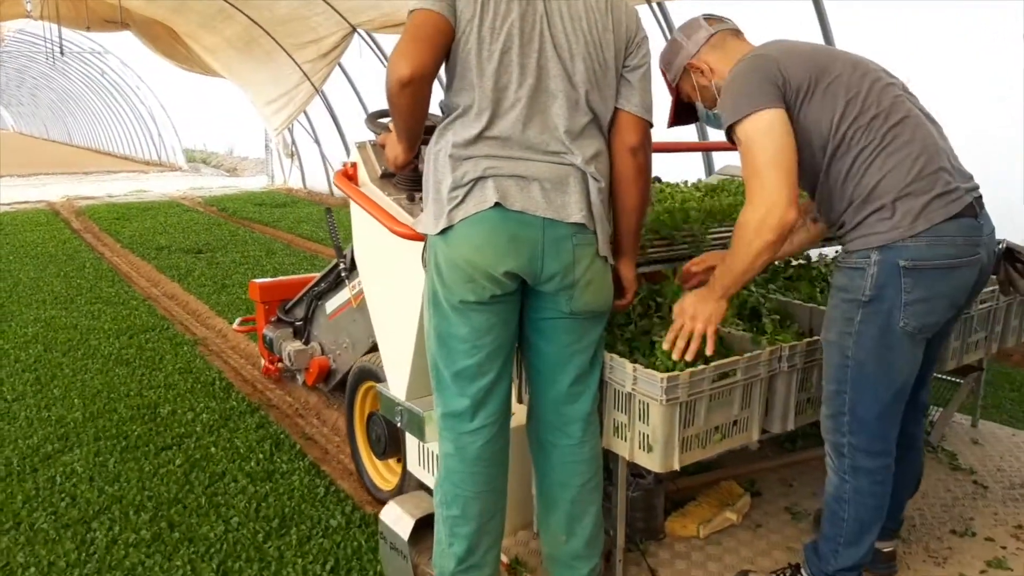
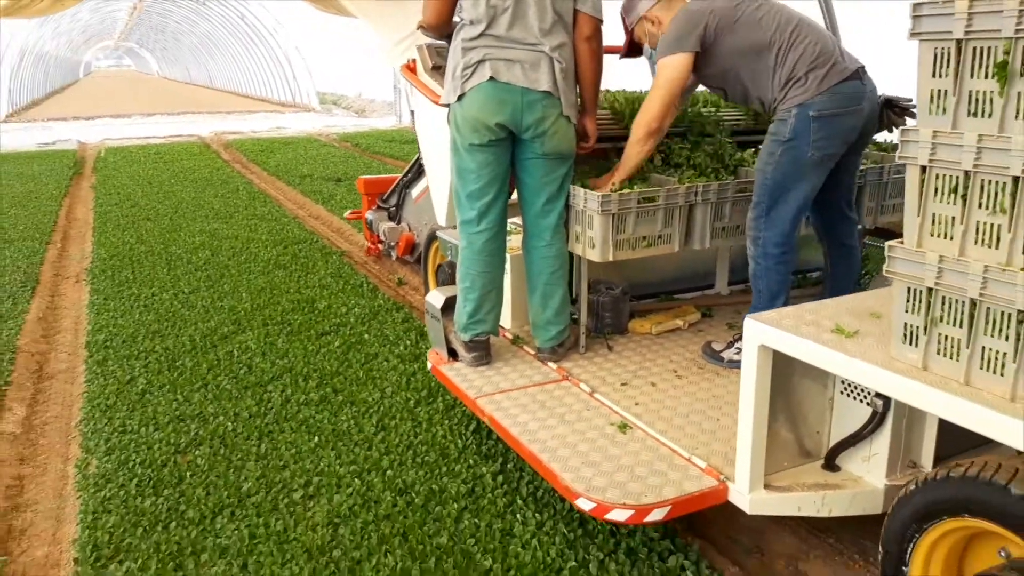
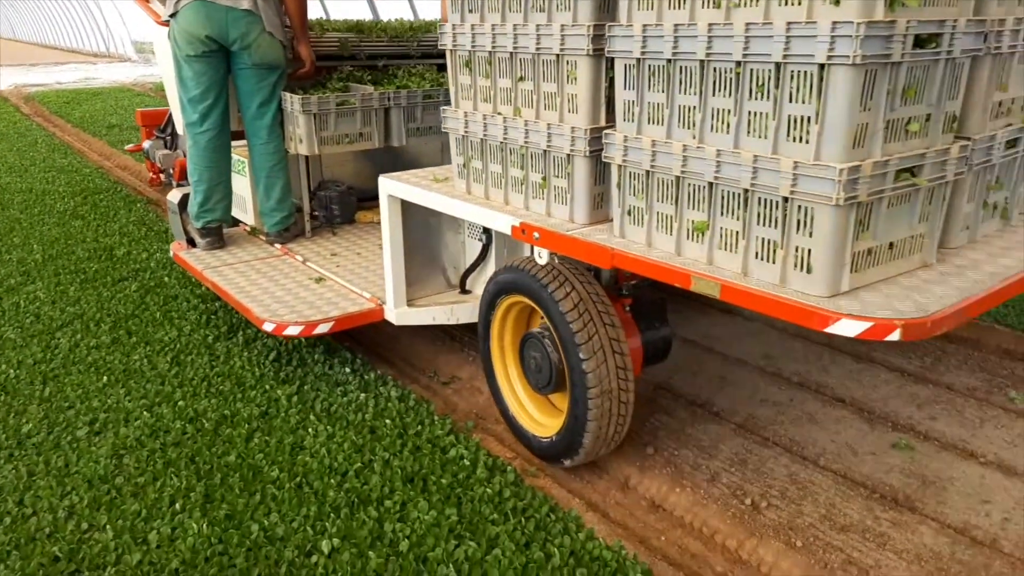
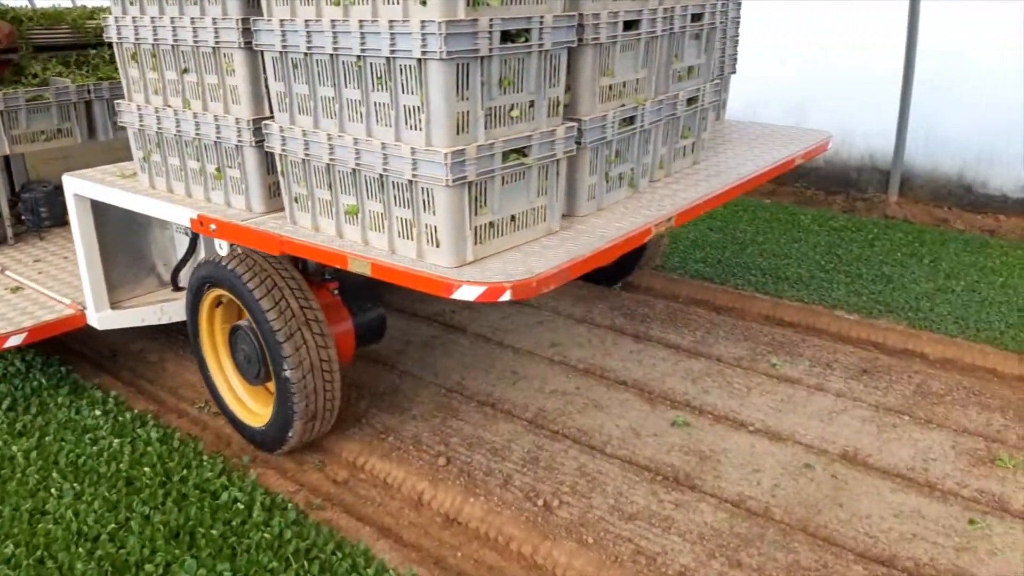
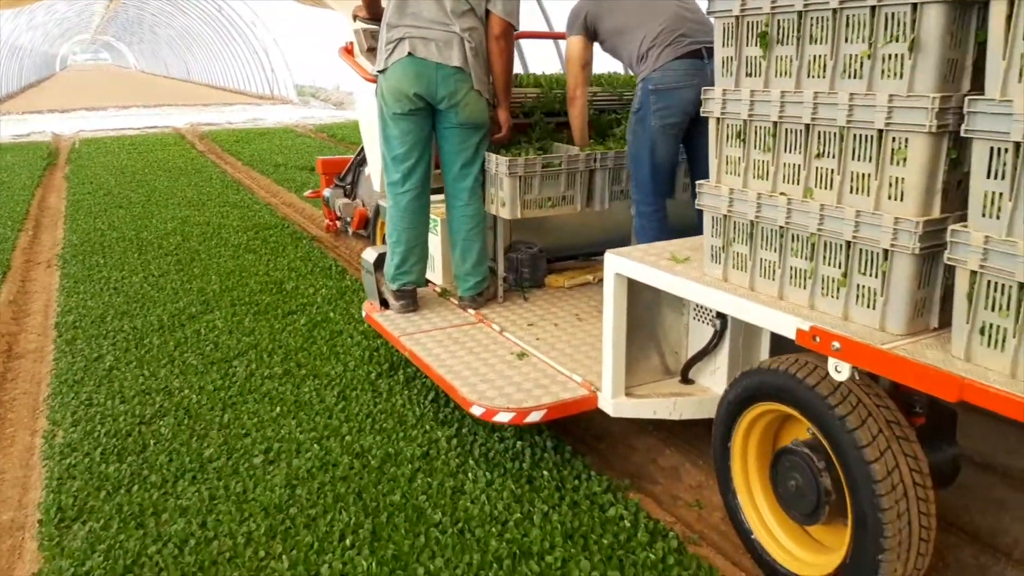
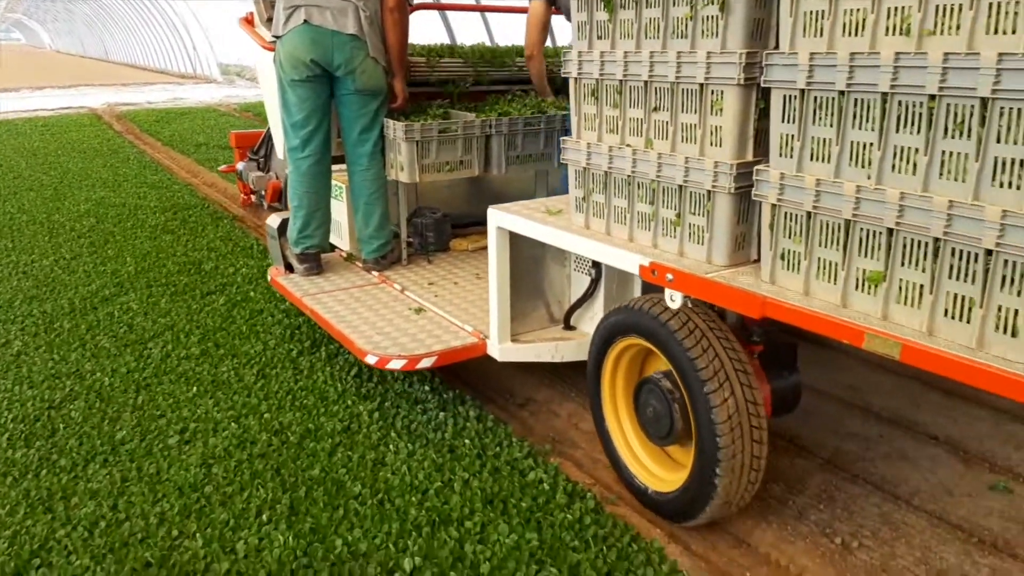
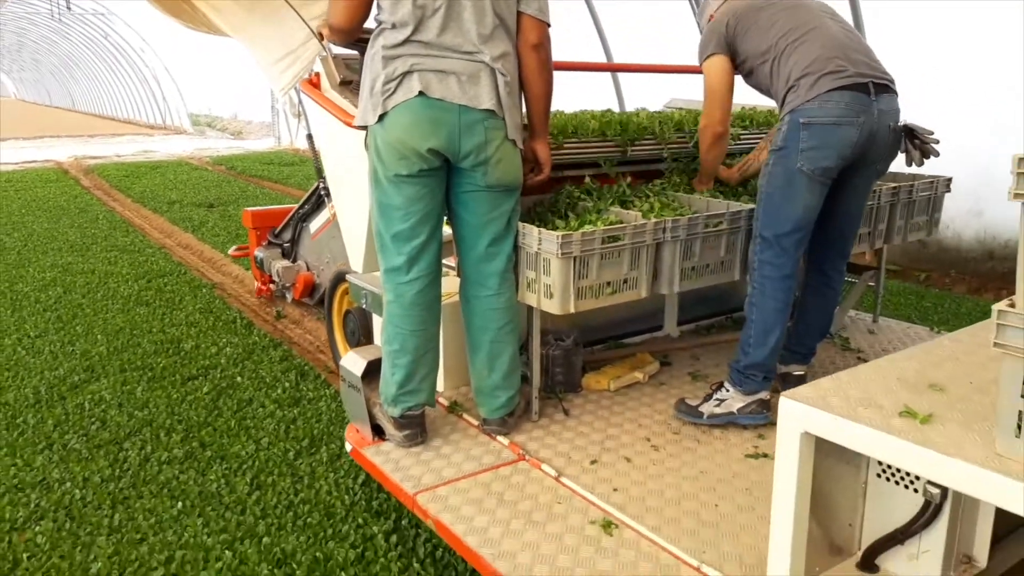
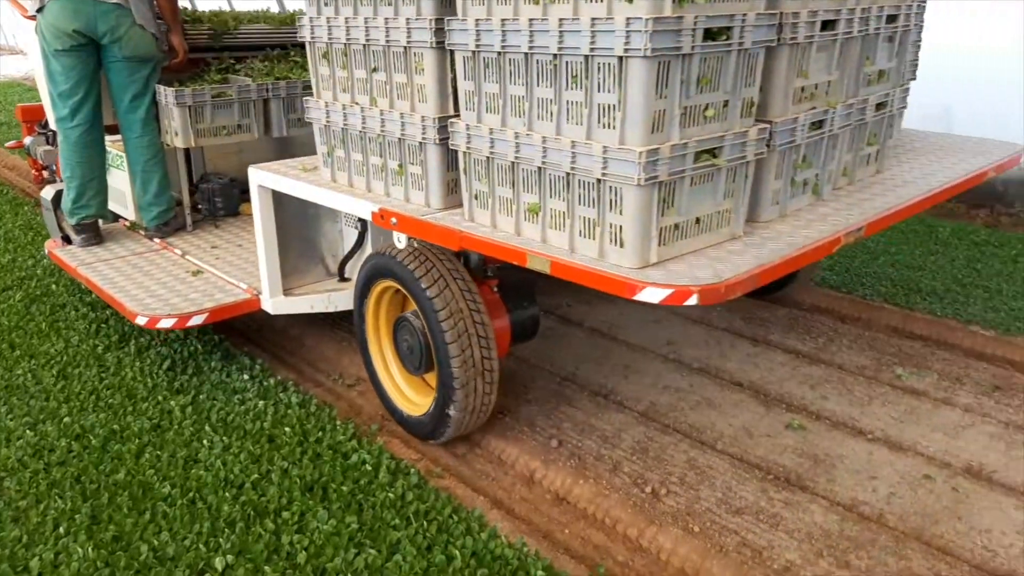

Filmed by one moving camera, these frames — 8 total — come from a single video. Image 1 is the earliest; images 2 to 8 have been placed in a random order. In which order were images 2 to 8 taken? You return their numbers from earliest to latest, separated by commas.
7, 2, 5, 6, 3, 8, 4
